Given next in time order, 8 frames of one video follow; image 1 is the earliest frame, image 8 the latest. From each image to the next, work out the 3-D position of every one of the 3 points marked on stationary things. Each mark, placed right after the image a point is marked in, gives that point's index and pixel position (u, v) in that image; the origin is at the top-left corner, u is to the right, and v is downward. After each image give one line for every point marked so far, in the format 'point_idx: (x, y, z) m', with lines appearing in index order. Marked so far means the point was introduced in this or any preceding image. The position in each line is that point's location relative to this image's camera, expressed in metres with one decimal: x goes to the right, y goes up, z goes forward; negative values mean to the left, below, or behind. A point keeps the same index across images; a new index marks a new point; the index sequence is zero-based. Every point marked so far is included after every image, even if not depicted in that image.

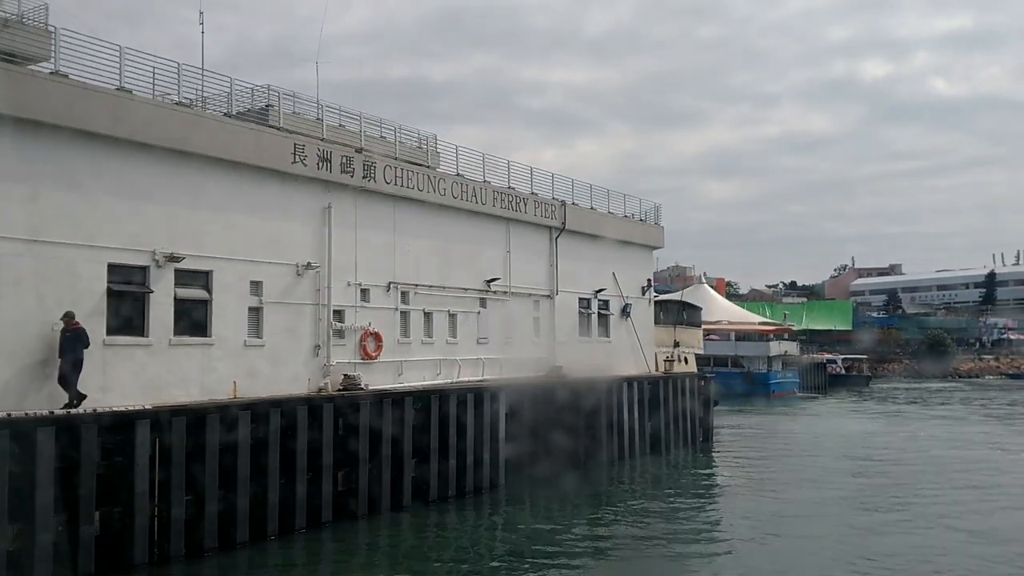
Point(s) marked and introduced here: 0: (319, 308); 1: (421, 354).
0: (-3.6, -0.4, +16.4) m
1: (-1.9, -1.4, +18.7) m
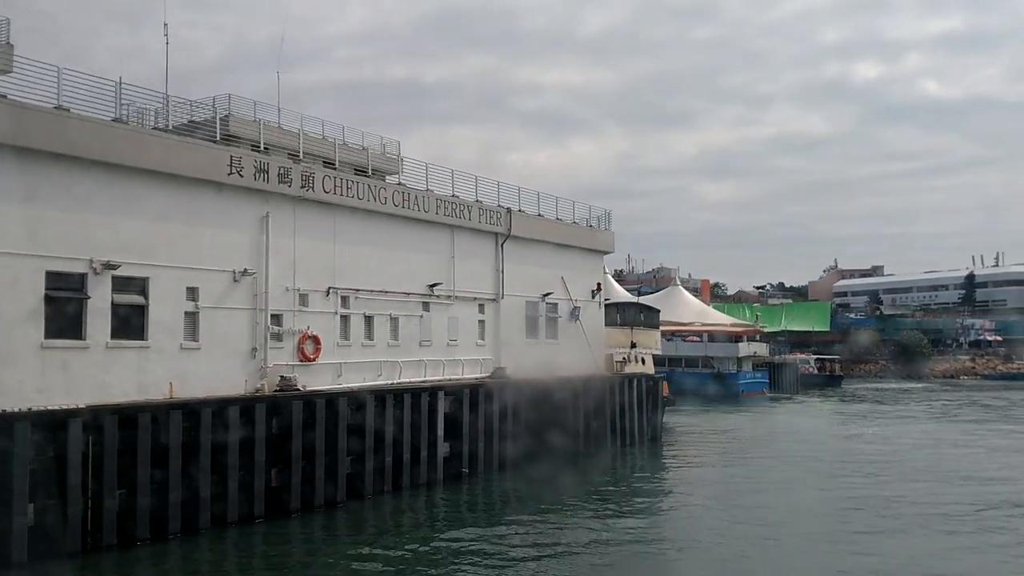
0: (-5.0, -0.5, +17.2) m
1: (-3.4, -1.5, +19.5) m
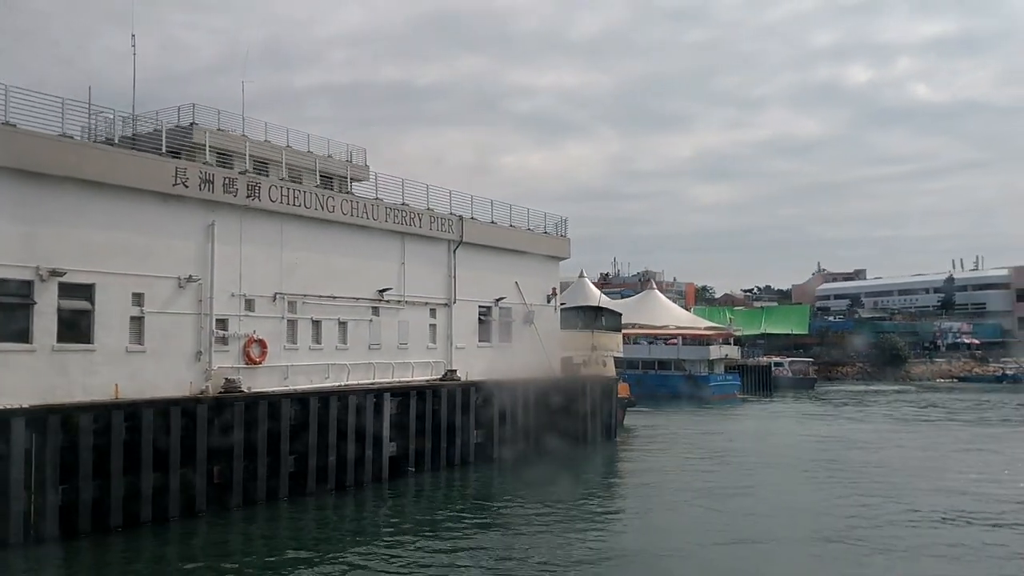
0: (-6.3, -0.6, +18.0) m
1: (-4.7, -1.6, +20.3) m
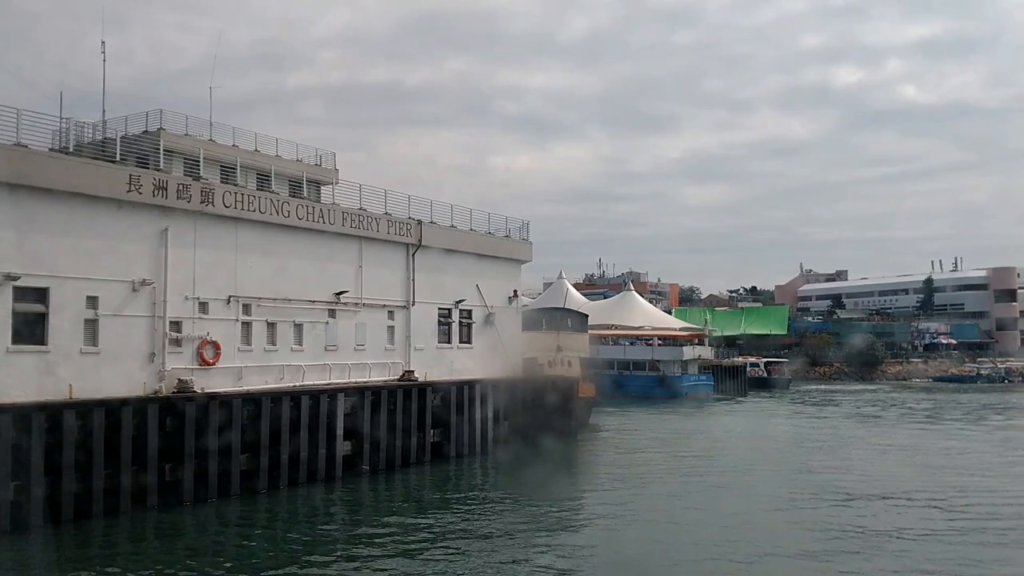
0: (-7.5, -0.7, +18.5) m
1: (-5.9, -1.7, +20.9) m
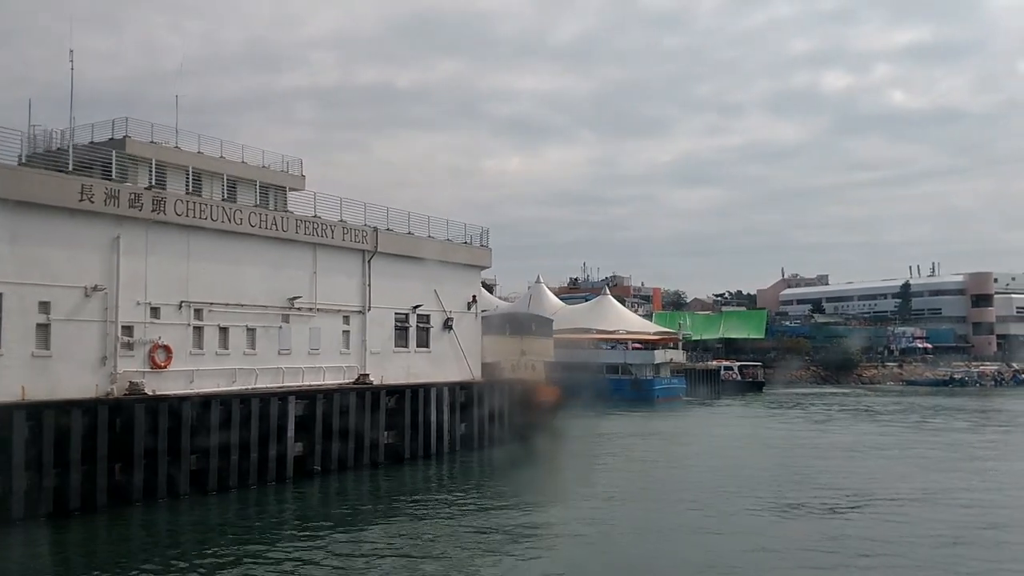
0: (-8.8, -0.8, +19.2) m
1: (-7.2, -1.9, +21.5) m
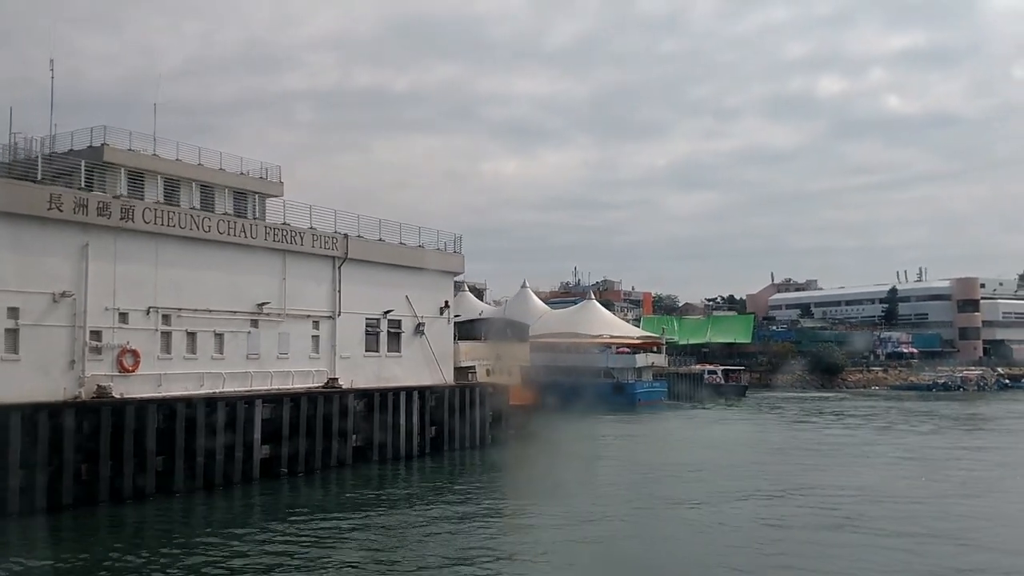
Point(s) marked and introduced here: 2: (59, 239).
0: (-9.8, -0.9, +19.7) m
1: (-8.2, -2.0, +22.1) m
2: (-10.1, +1.1, +19.6) m
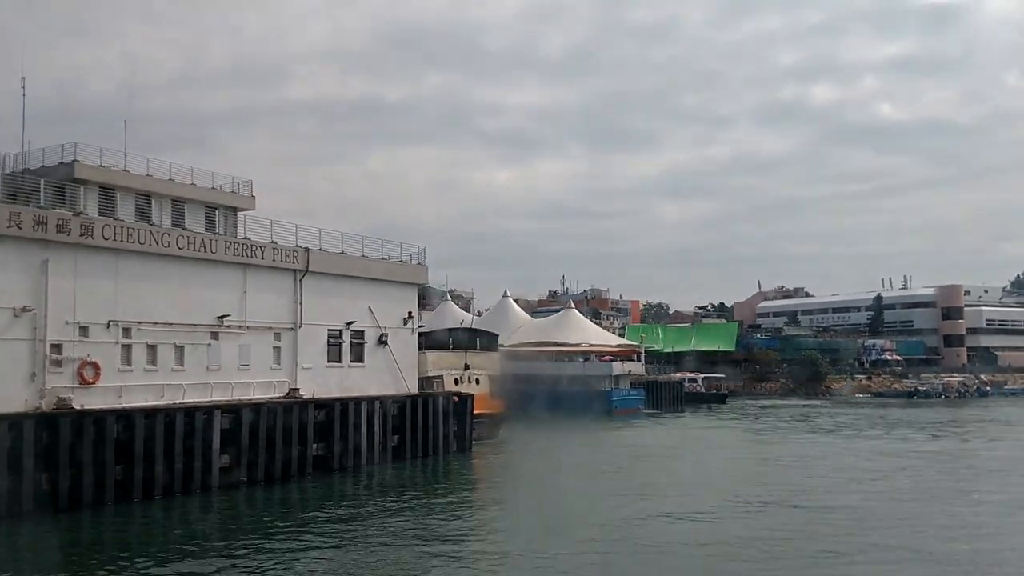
0: (-11.0, -1.3, +20.5) m
1: (-9.5, -2.4, +22.8) m
2: (-11.3, +0.7, +20.3) m
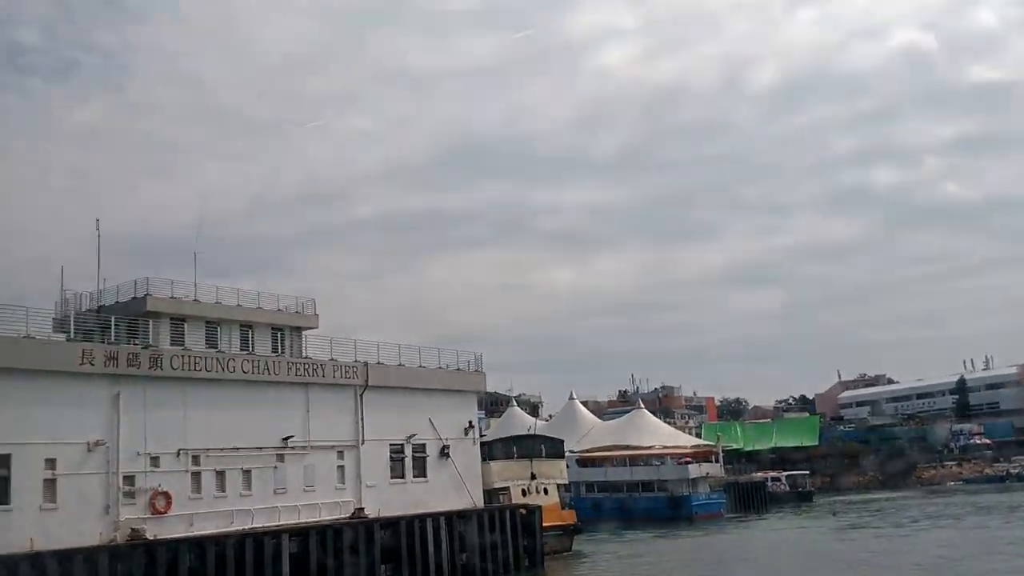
0: (-9.6, -4.4, +20.9) m
1: (-7.8, -5.7, +22.9) m
2: (-10.0, -2.4, +21.0) m
